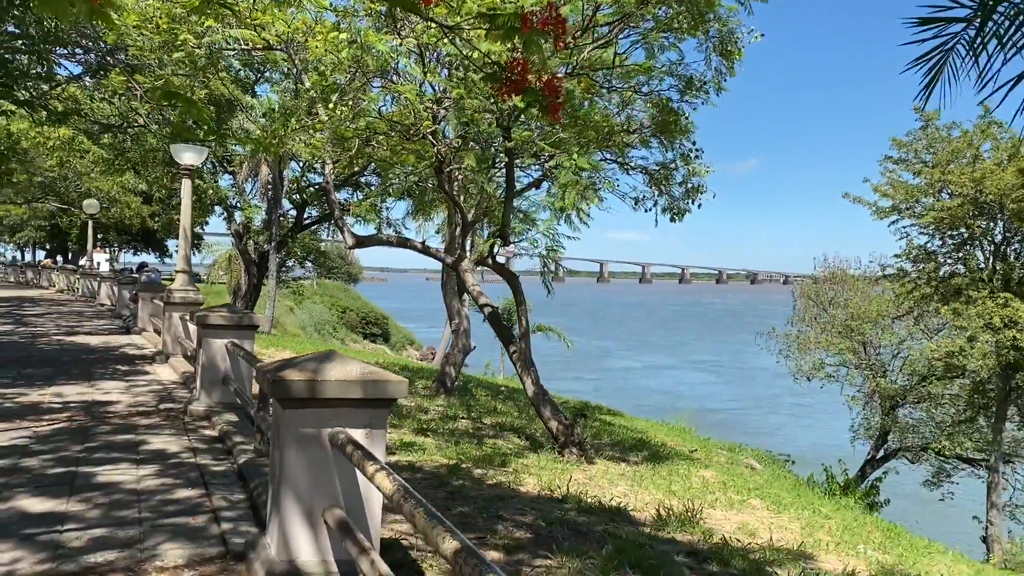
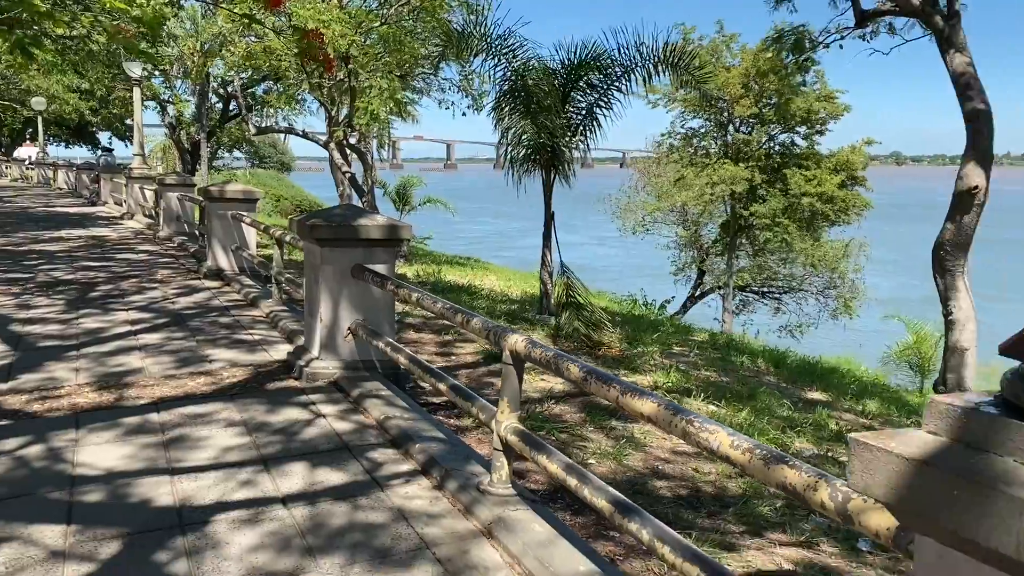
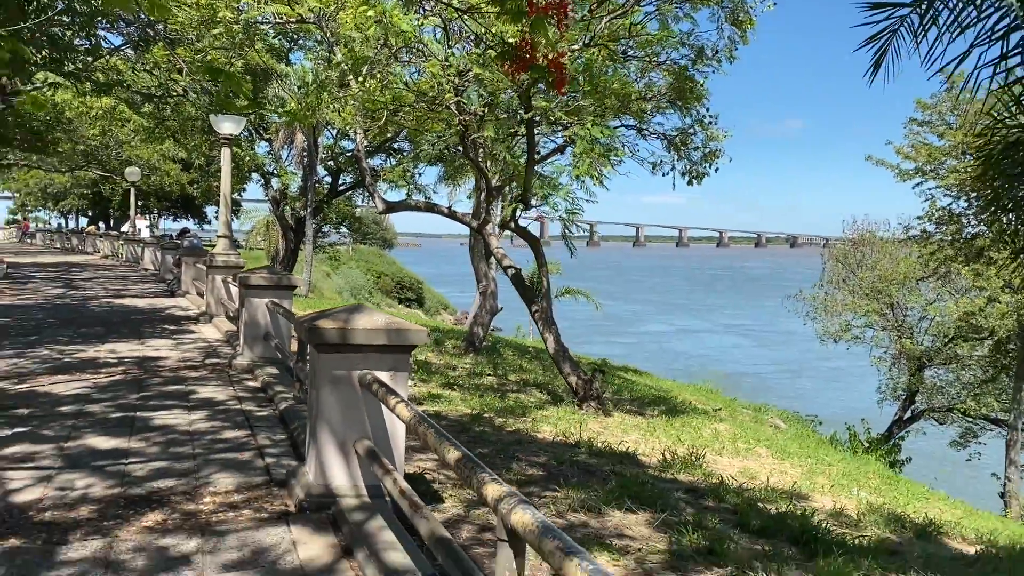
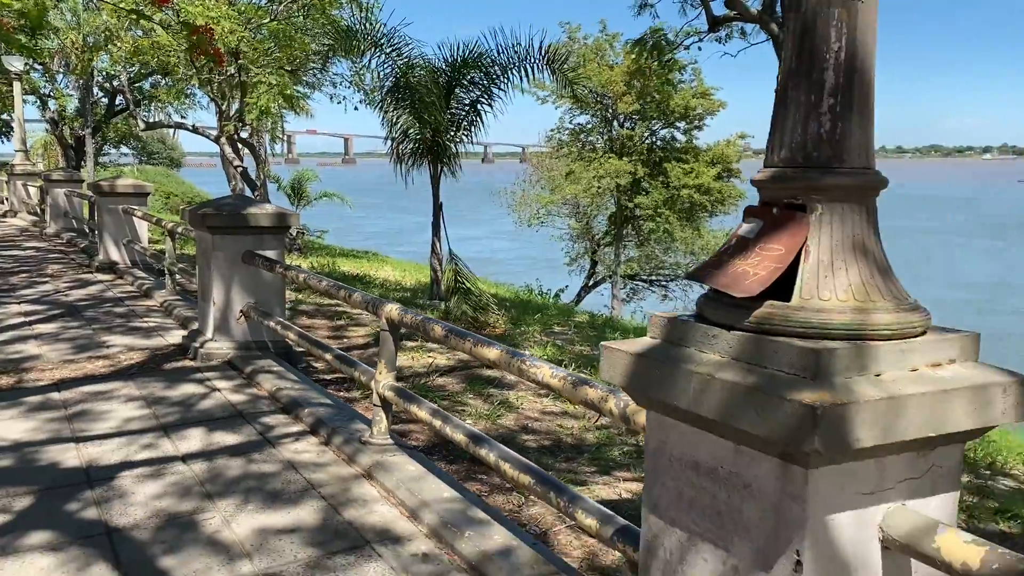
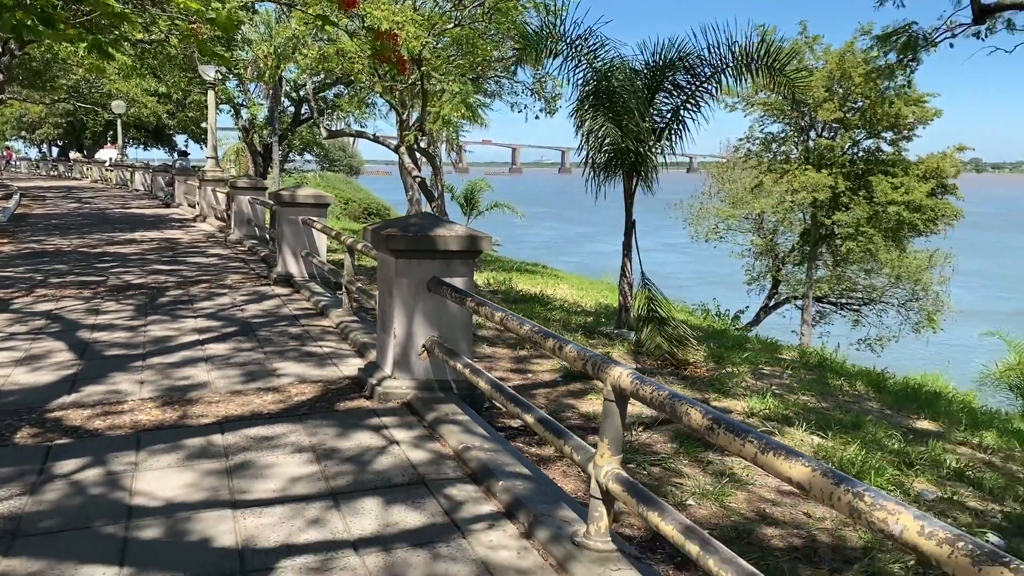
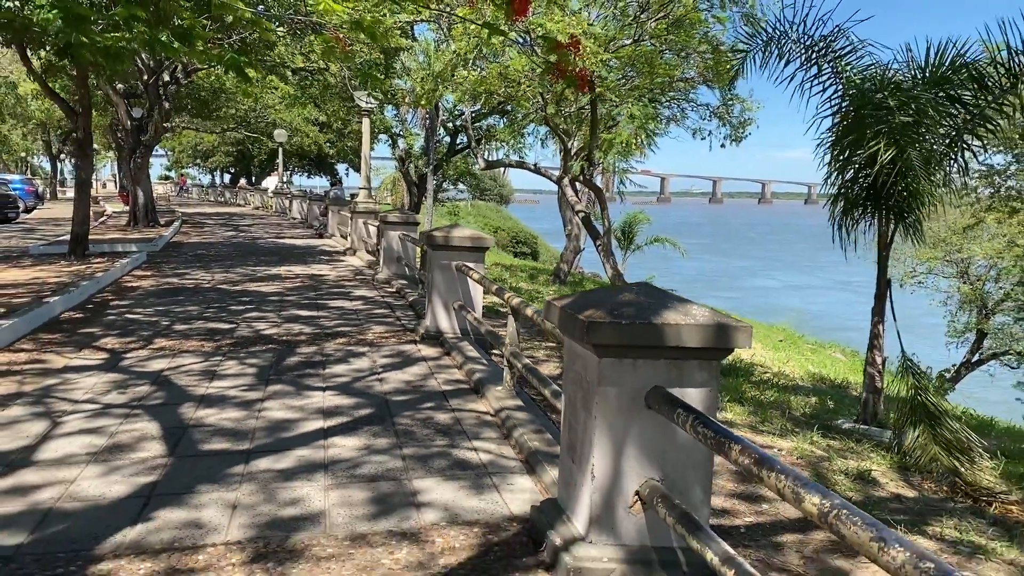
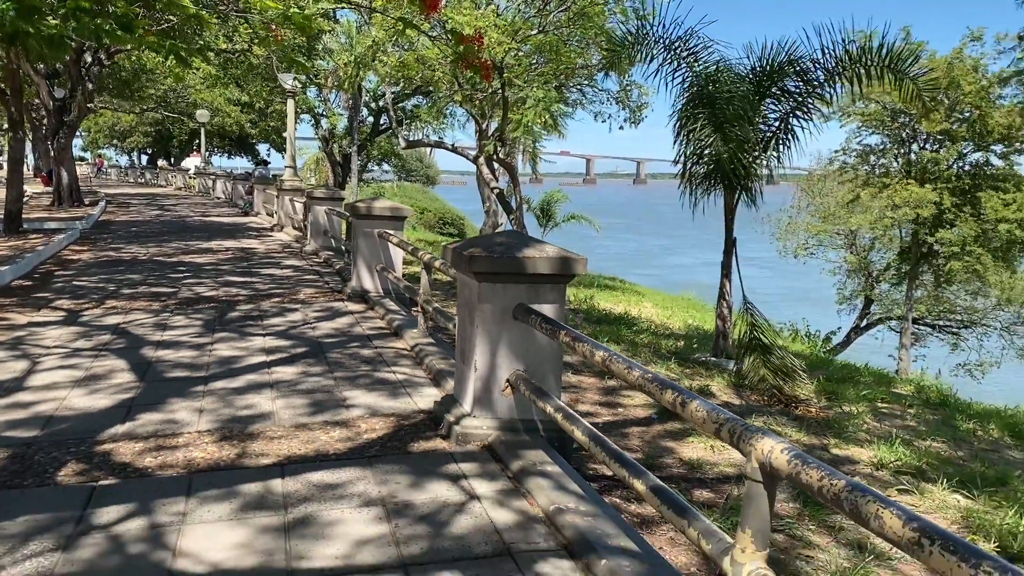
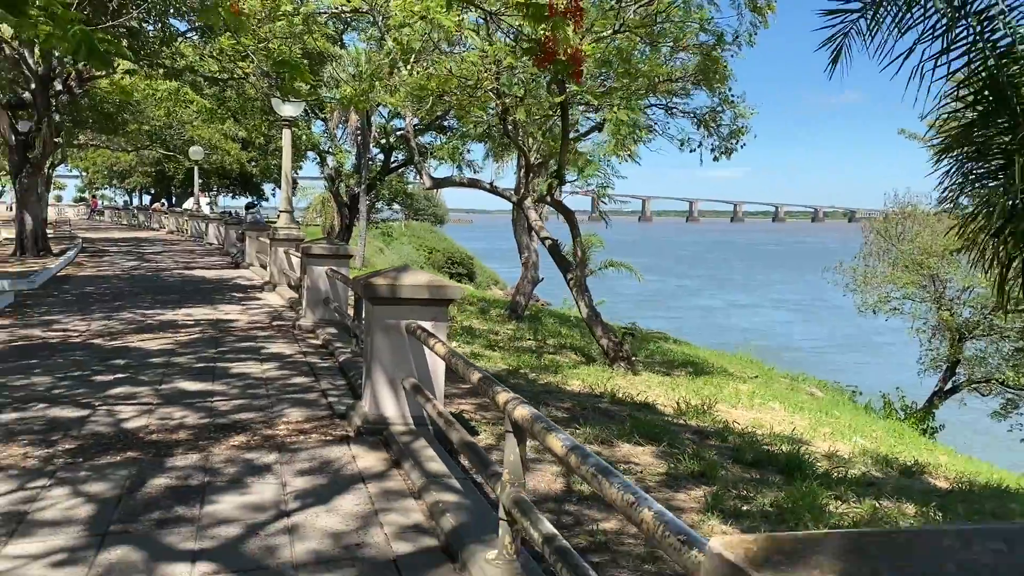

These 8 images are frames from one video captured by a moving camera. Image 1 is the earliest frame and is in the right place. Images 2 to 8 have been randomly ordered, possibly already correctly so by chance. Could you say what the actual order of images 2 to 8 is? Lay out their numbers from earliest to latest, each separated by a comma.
3, 8, 6, 7, 5, 2, 4
